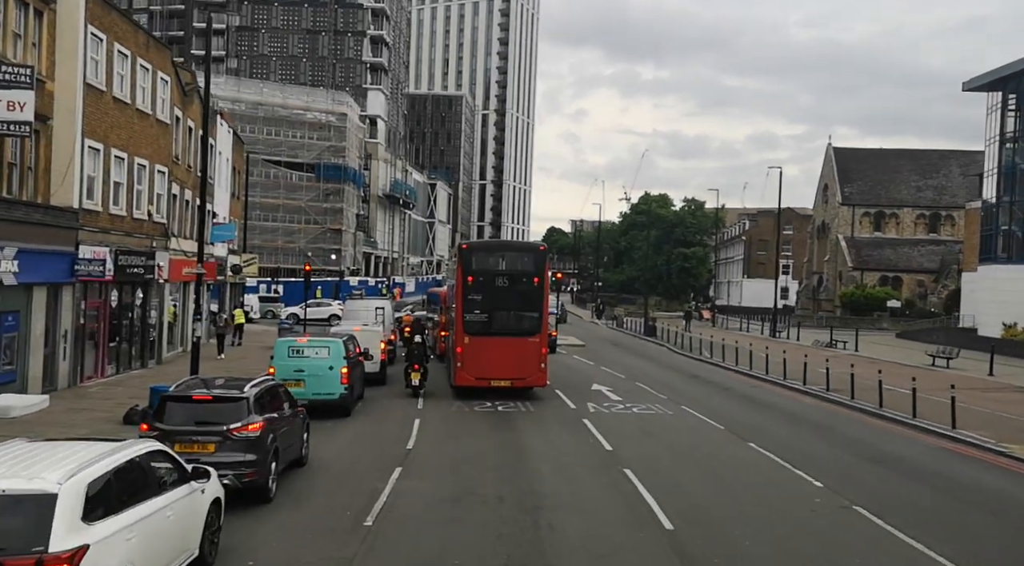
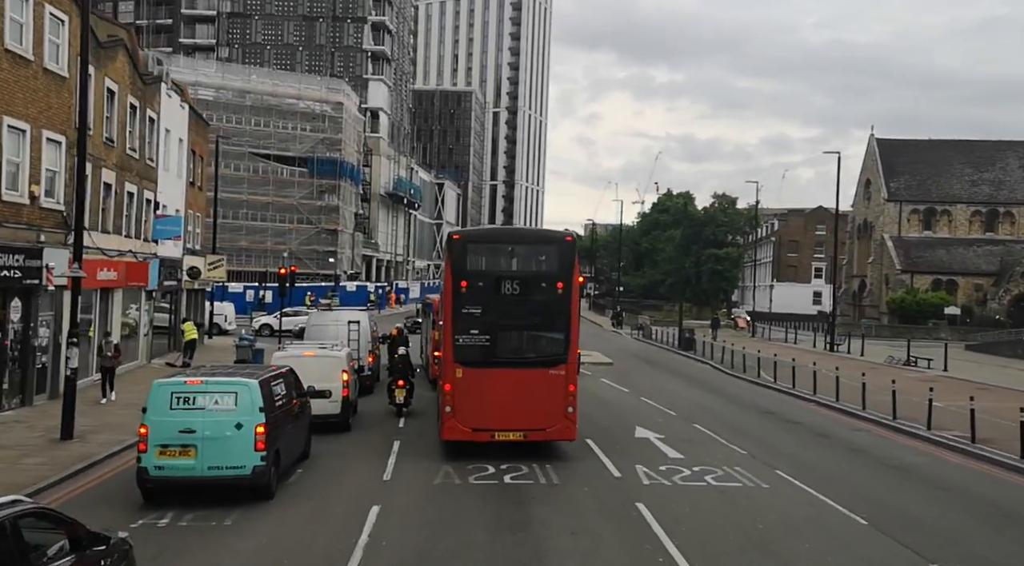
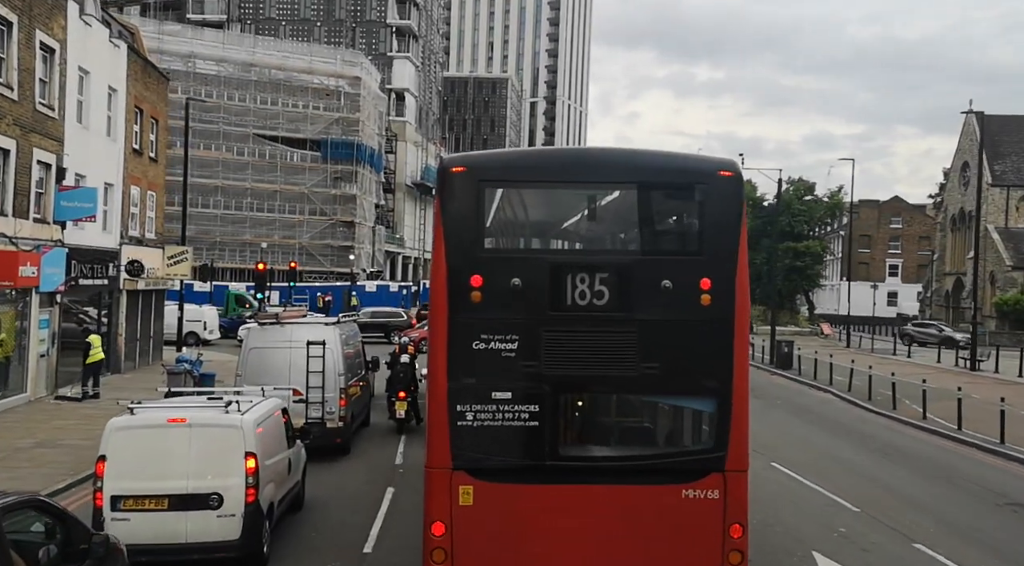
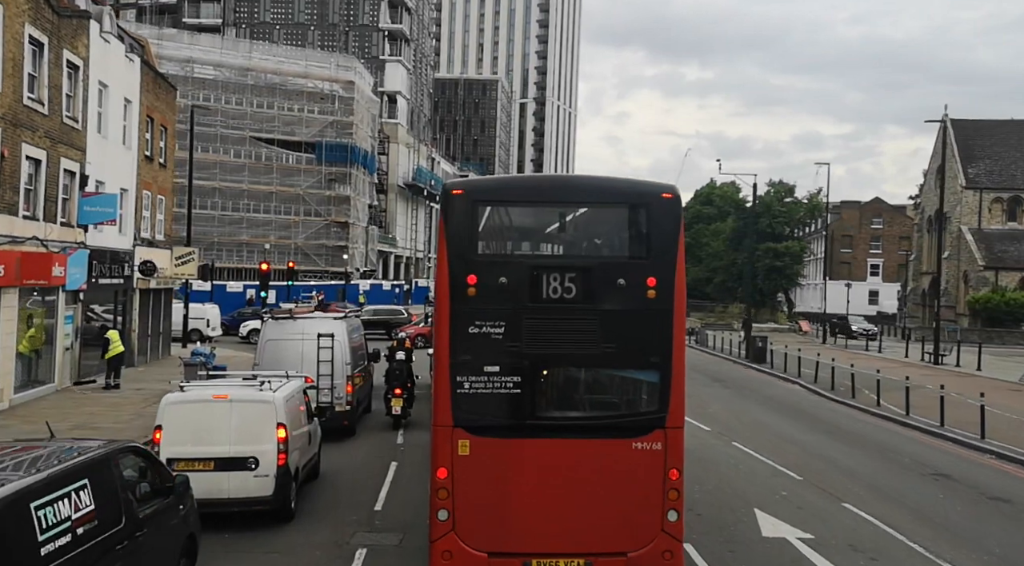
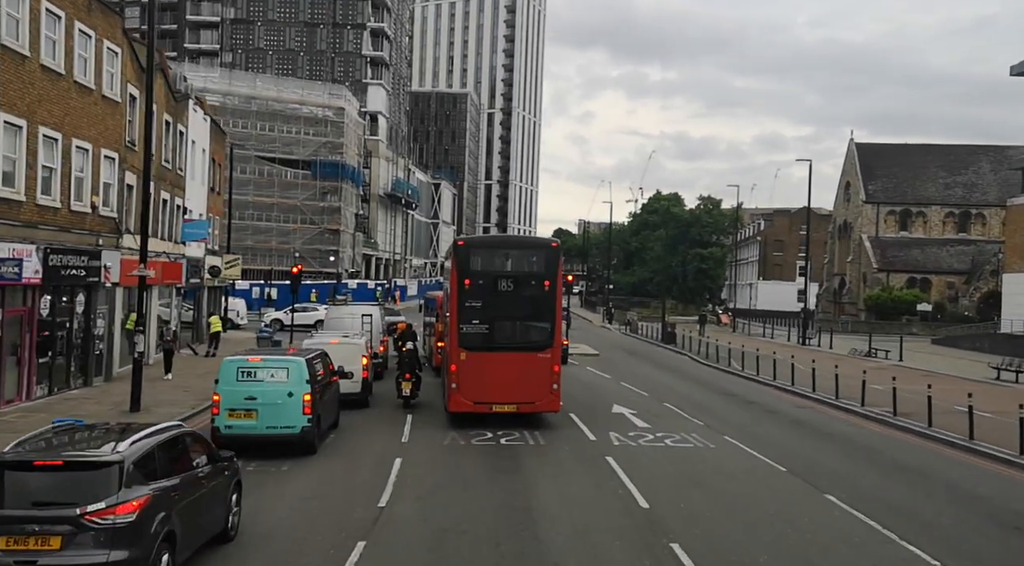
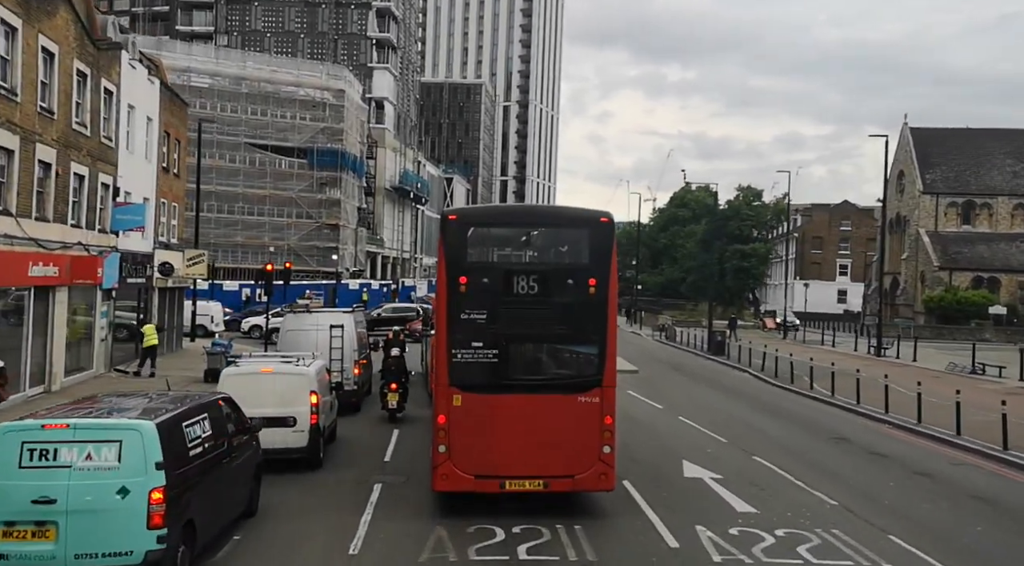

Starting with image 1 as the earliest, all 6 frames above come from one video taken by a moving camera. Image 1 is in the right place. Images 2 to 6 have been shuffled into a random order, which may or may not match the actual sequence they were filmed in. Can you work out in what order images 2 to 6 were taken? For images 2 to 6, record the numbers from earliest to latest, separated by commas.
5, 2, 6, 4, 3
